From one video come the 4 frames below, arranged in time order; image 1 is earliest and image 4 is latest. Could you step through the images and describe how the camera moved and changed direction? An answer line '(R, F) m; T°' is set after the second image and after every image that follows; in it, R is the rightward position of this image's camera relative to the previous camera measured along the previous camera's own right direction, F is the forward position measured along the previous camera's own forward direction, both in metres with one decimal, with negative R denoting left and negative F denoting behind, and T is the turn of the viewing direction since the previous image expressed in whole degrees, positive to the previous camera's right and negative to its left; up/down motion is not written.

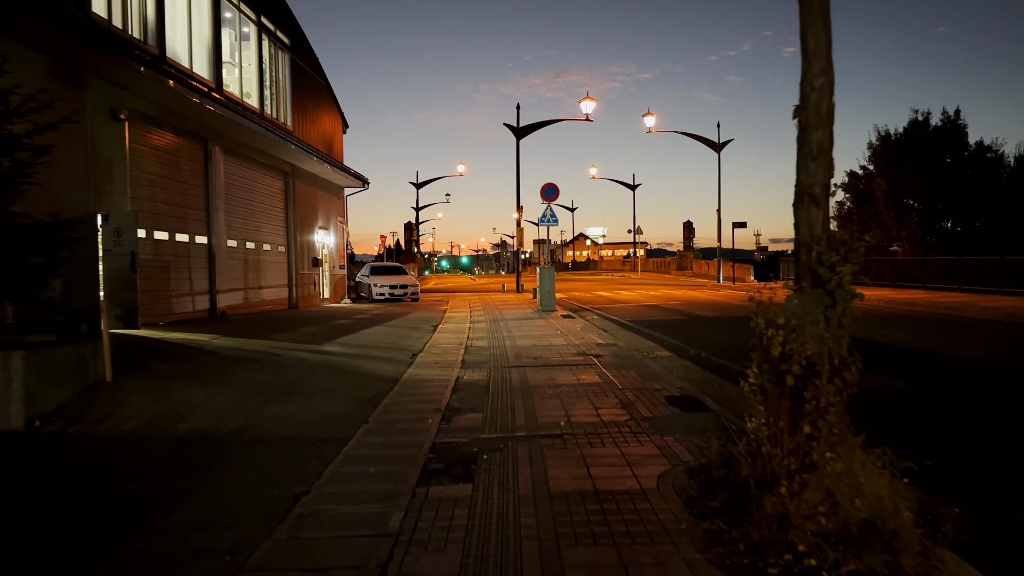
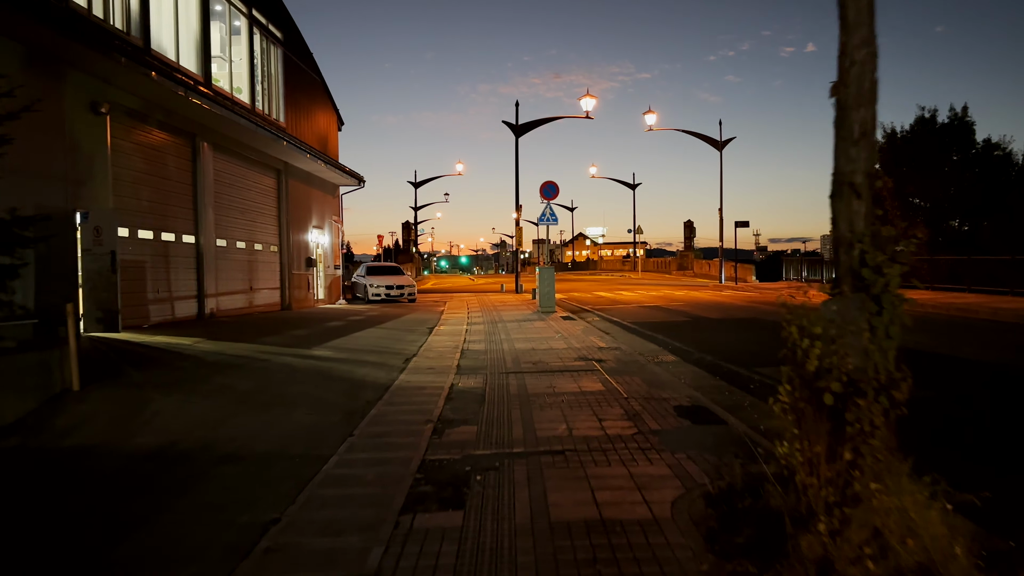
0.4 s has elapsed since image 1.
(0.0, +0.5) m; 0°
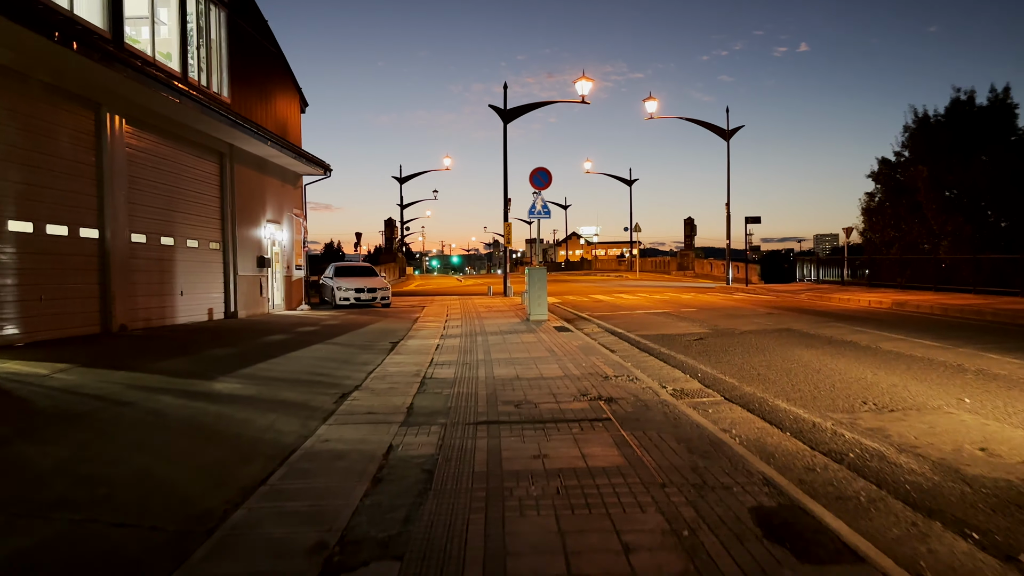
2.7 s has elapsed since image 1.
(+0.2, +2.9) m; +1°
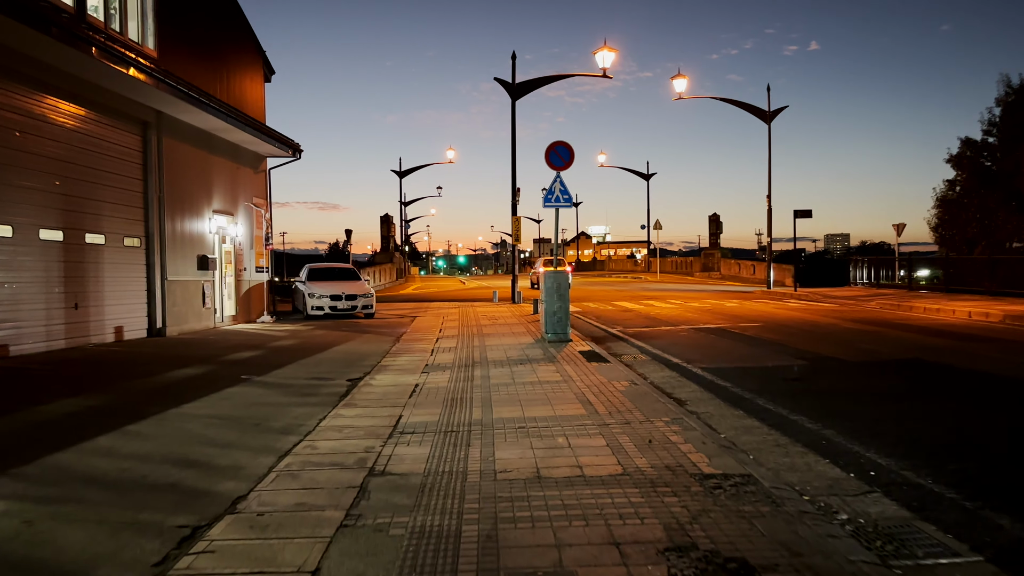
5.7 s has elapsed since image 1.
(-0.1, +4.0) m; -1°
